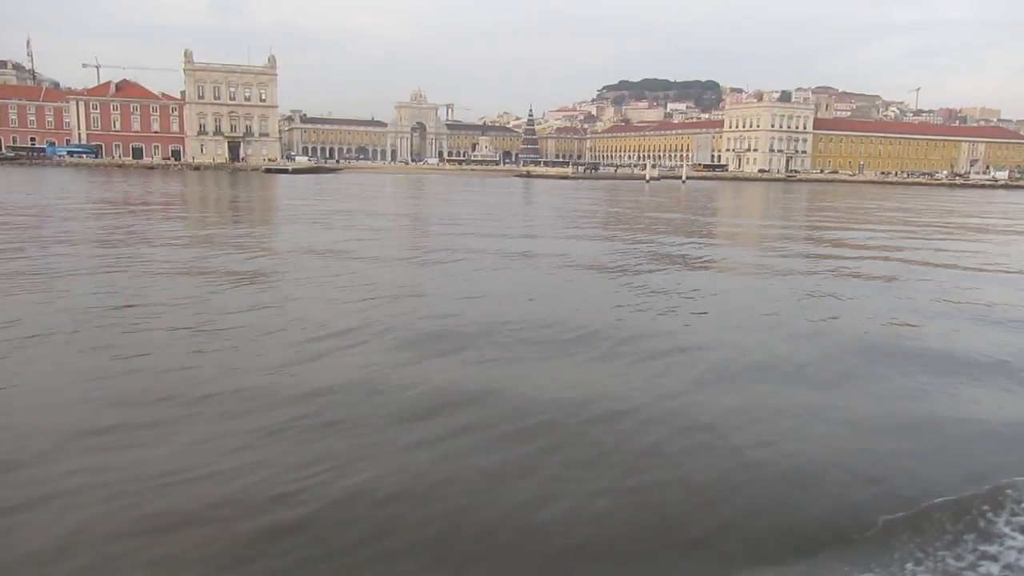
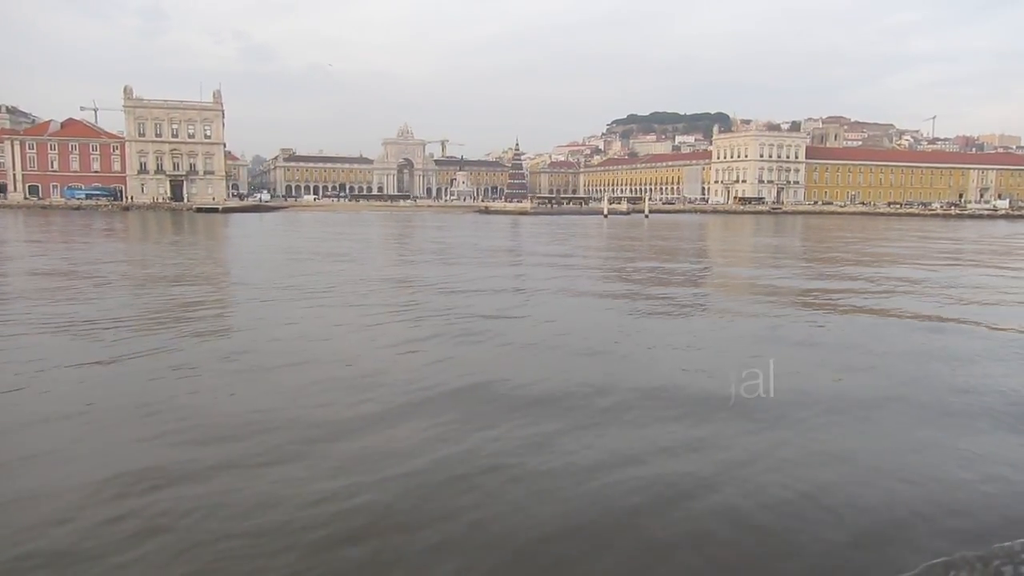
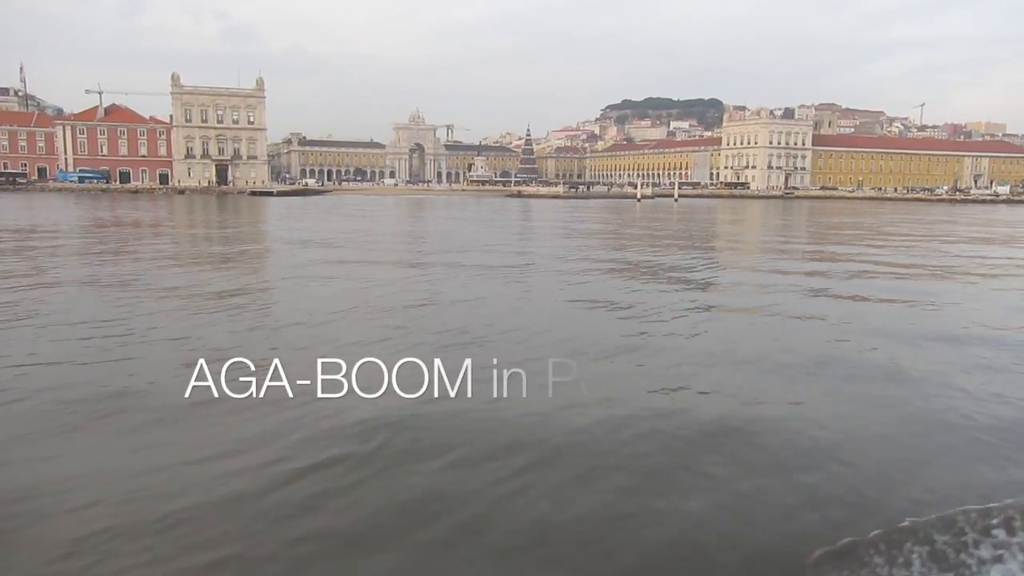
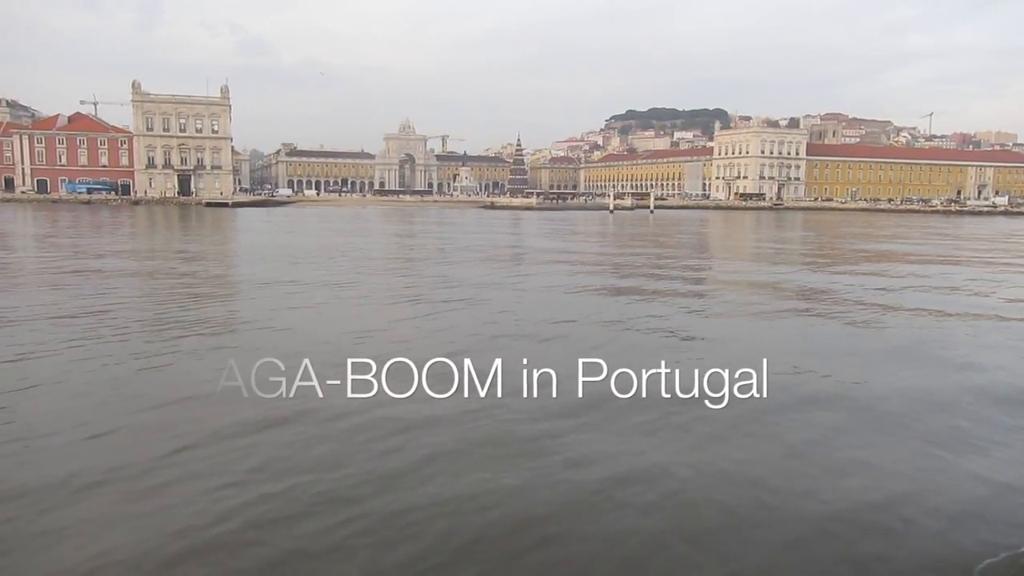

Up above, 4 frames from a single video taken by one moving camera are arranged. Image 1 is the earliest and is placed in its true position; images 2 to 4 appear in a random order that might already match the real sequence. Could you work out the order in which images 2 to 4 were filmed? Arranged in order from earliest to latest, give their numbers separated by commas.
3, 4, 2
